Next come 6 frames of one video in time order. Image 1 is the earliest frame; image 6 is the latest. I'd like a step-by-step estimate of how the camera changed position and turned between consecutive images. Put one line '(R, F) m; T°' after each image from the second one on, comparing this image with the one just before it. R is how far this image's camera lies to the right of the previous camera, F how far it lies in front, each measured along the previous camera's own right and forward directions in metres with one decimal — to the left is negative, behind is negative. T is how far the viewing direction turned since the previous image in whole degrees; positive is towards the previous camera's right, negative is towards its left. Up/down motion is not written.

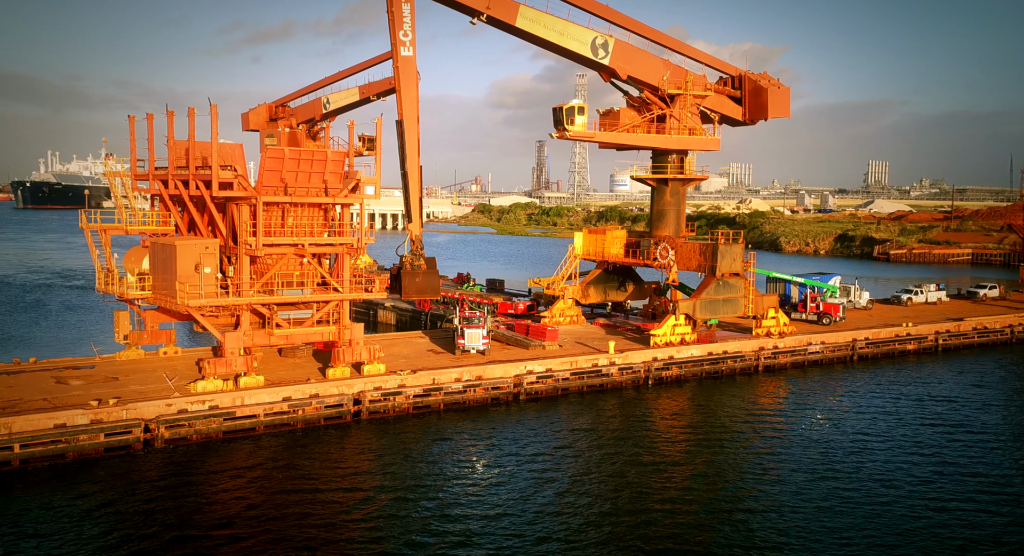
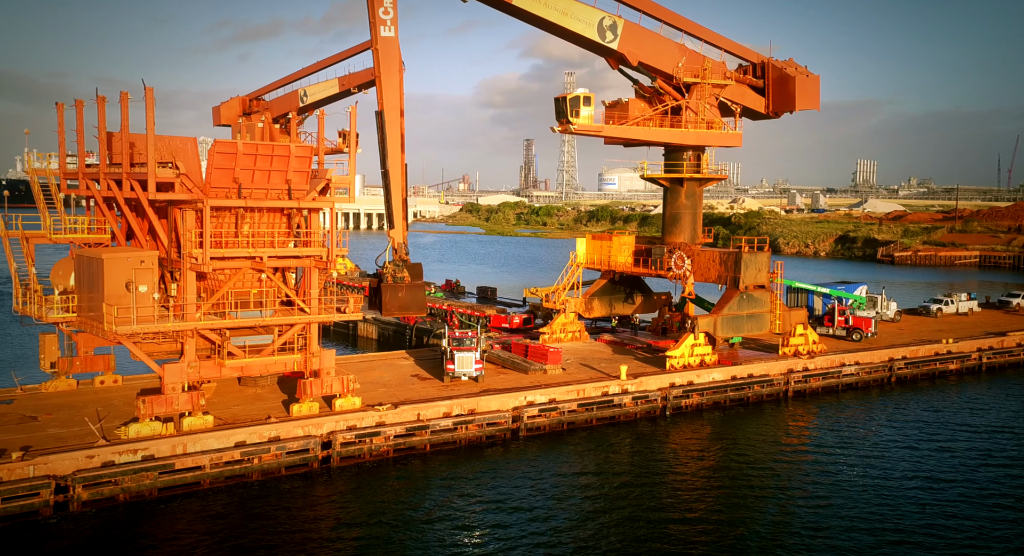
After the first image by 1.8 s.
(-0.3, +3.8) m; +1°
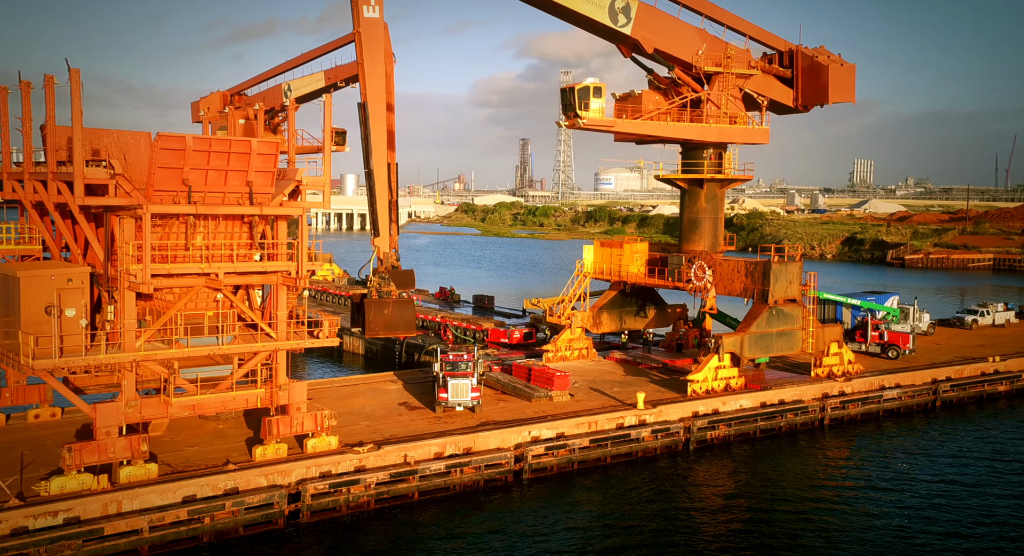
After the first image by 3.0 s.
(-0.2, +3.2) m; 0°
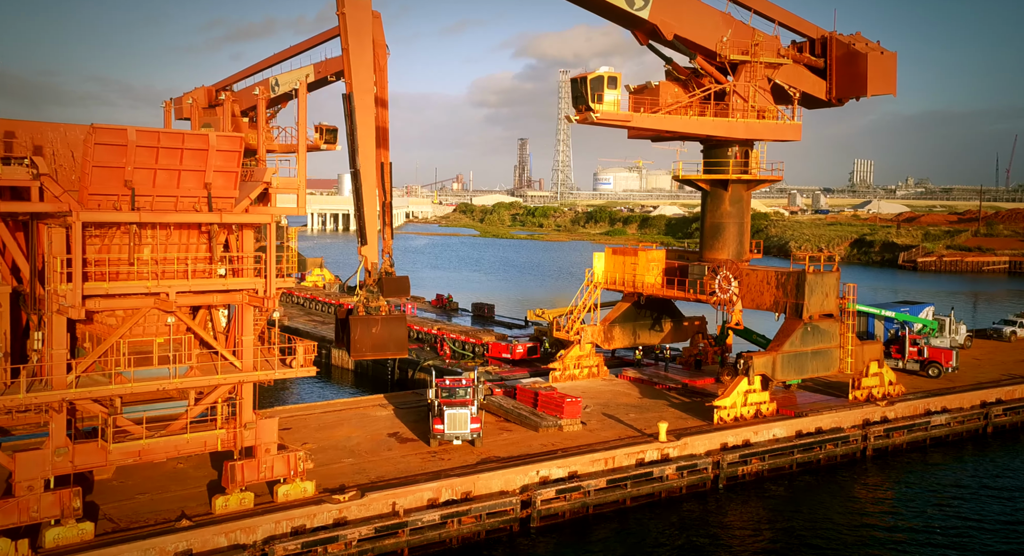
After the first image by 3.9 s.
(-0.2, +2.7) m; 0°
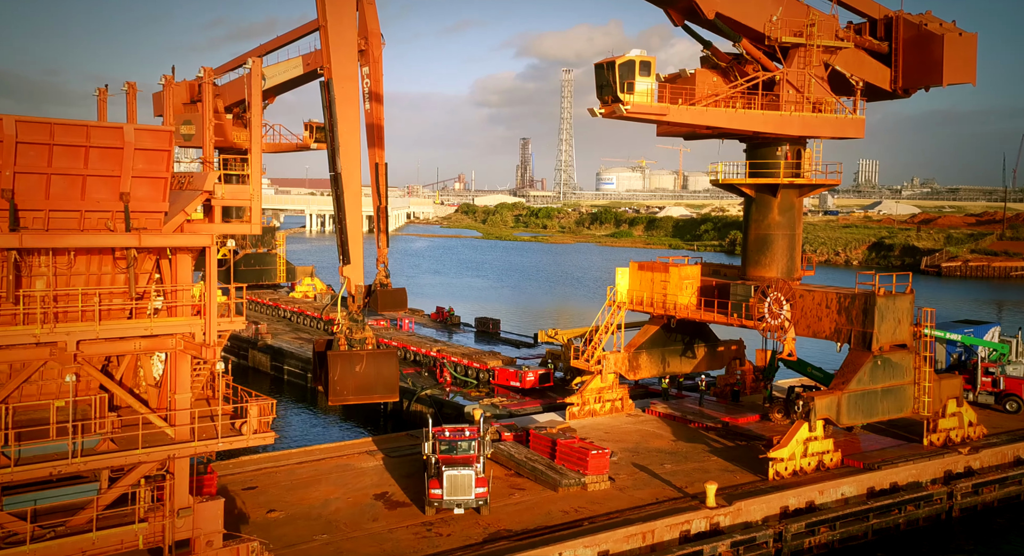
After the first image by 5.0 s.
(-0.3, +3.7) m; 0°
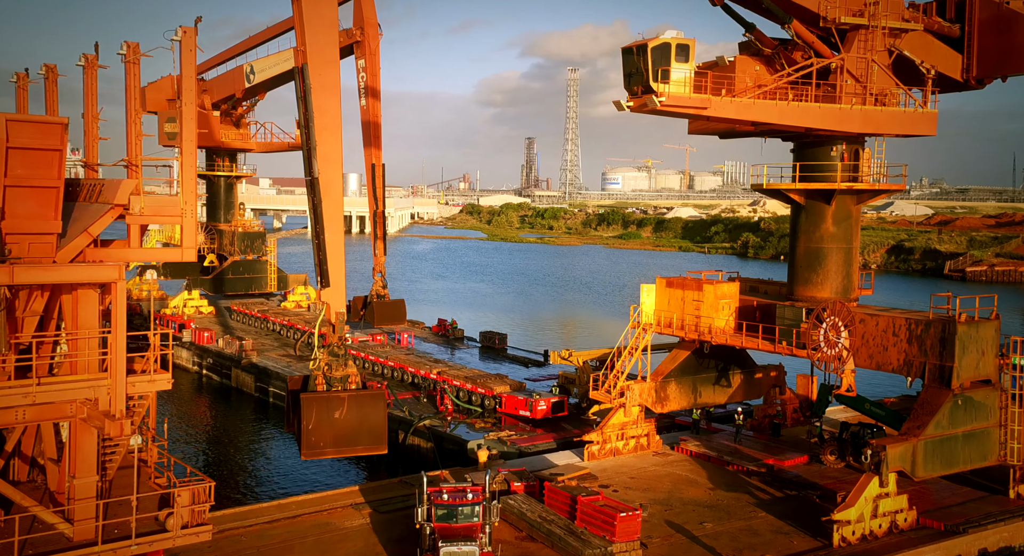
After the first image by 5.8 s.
(-0.1, +3.0) m; 0°
